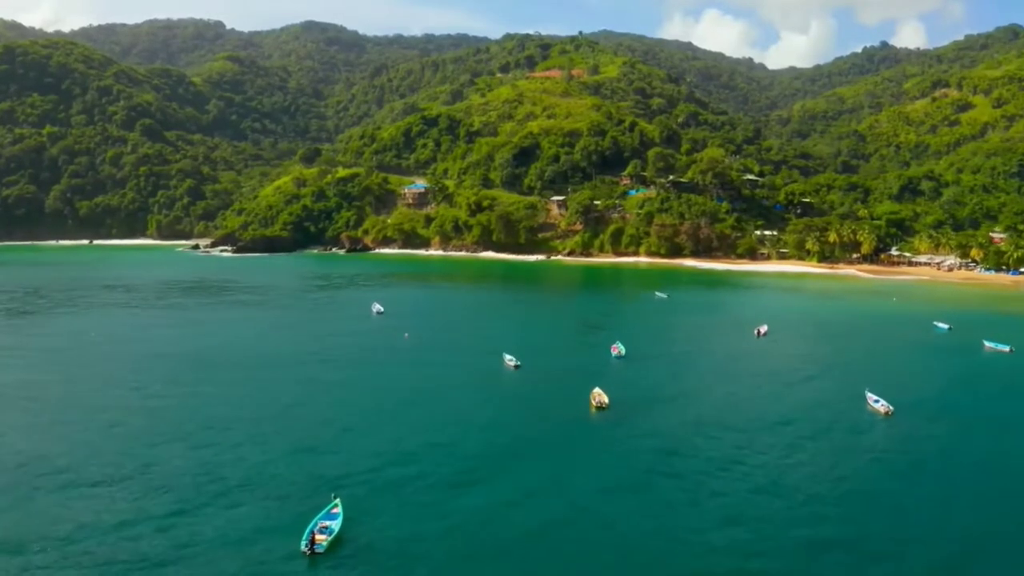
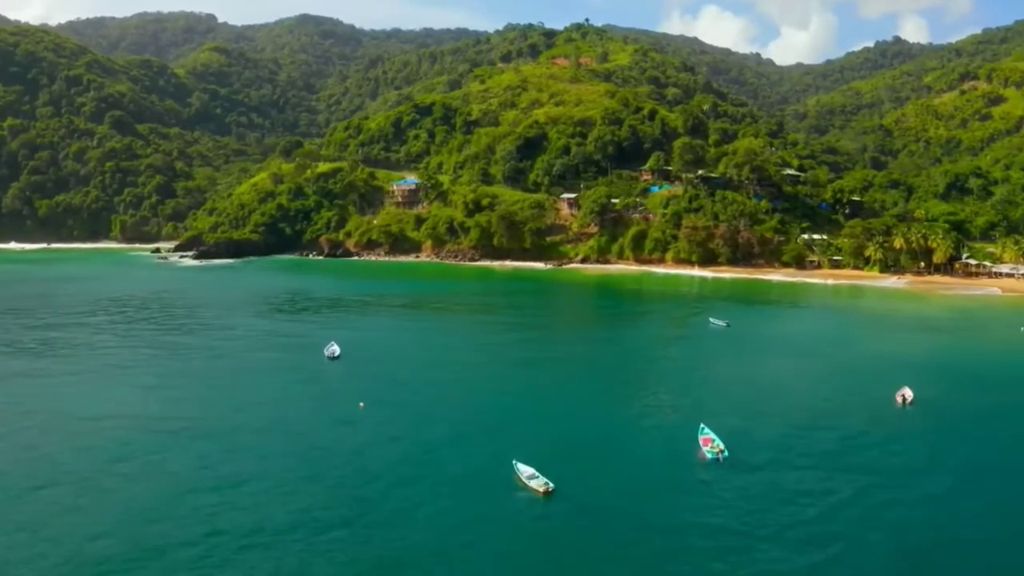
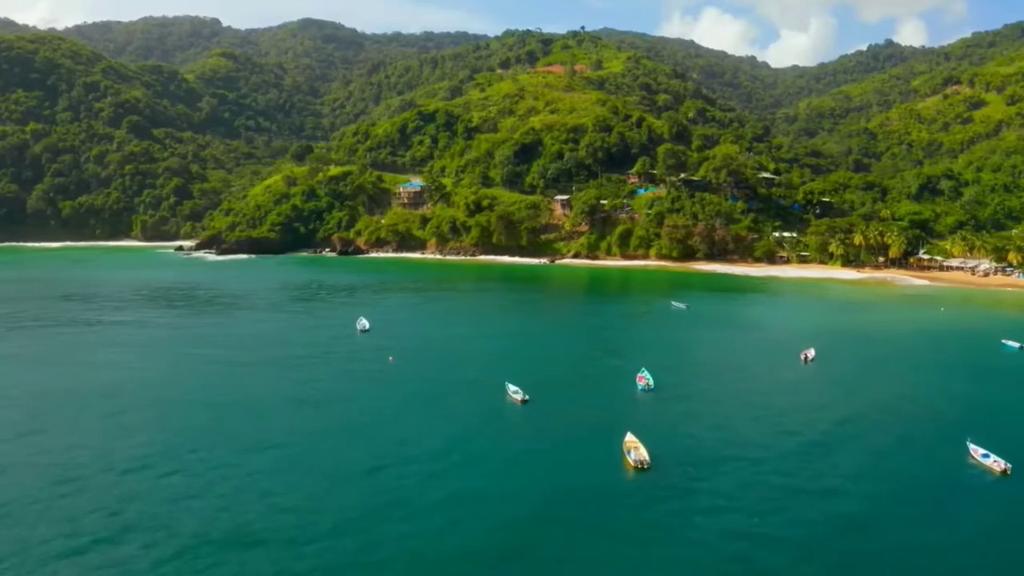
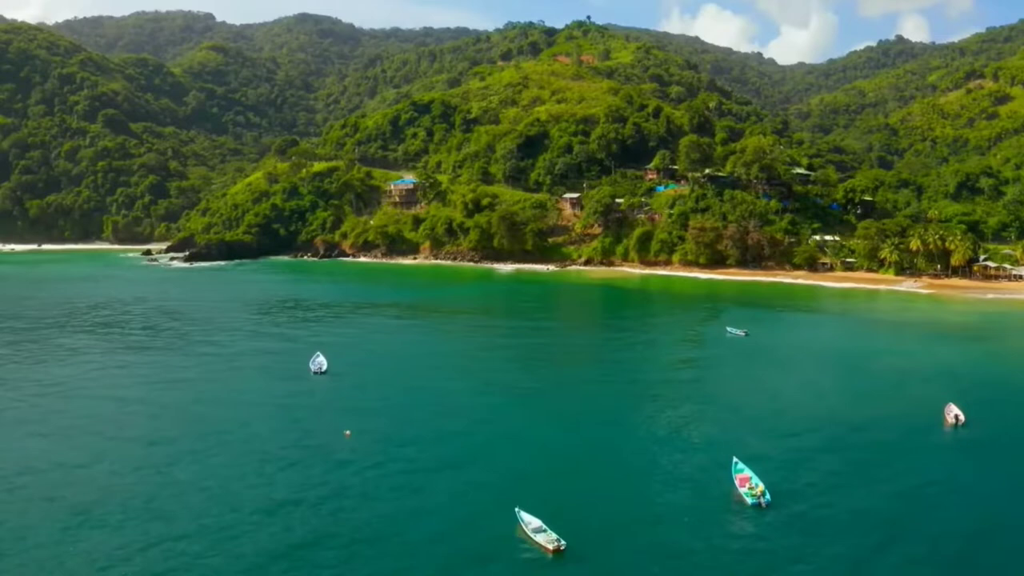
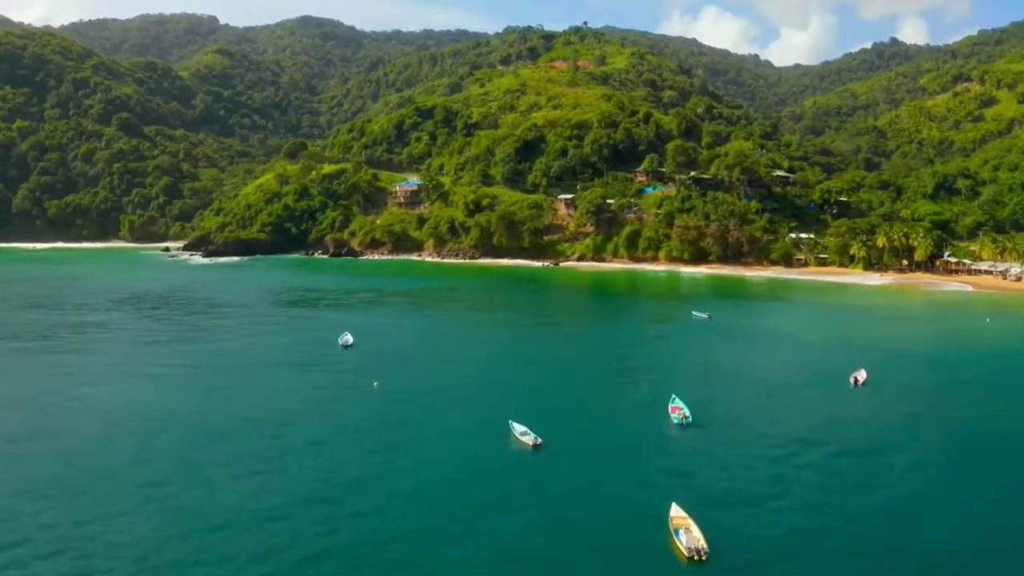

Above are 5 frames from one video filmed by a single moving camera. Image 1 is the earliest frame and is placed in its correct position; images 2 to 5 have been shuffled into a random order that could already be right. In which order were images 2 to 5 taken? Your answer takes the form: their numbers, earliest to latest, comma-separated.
3, 5, 2, 4
